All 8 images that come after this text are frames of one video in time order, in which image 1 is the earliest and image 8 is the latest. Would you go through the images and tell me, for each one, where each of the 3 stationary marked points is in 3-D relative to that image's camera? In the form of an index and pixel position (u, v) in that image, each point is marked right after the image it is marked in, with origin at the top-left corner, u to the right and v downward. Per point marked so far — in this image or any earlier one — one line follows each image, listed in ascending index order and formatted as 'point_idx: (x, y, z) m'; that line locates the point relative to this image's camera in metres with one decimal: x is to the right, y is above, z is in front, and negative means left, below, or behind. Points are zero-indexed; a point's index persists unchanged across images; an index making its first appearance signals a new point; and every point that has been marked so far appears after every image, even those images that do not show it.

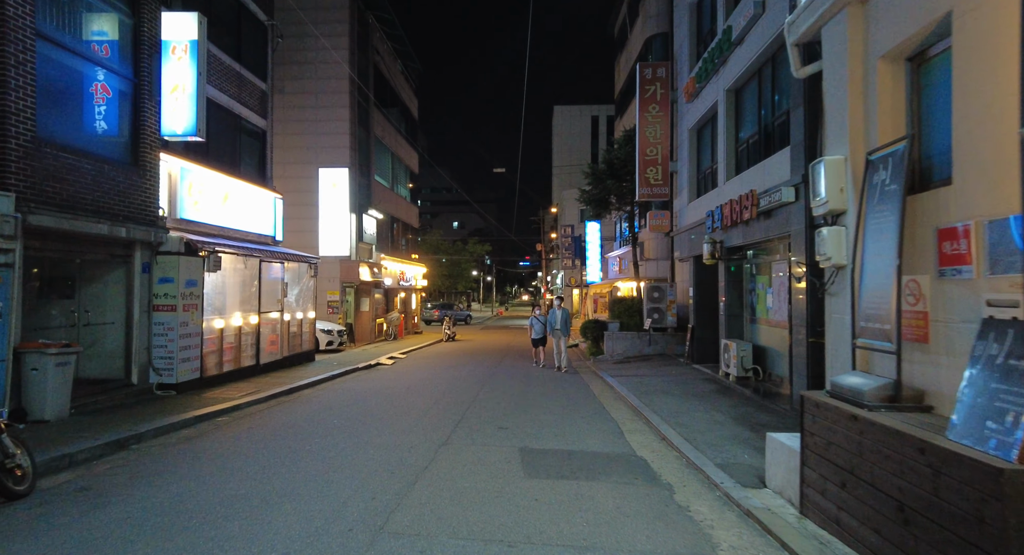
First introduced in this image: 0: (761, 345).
0: (+4.8, -1.3, +12.0) m
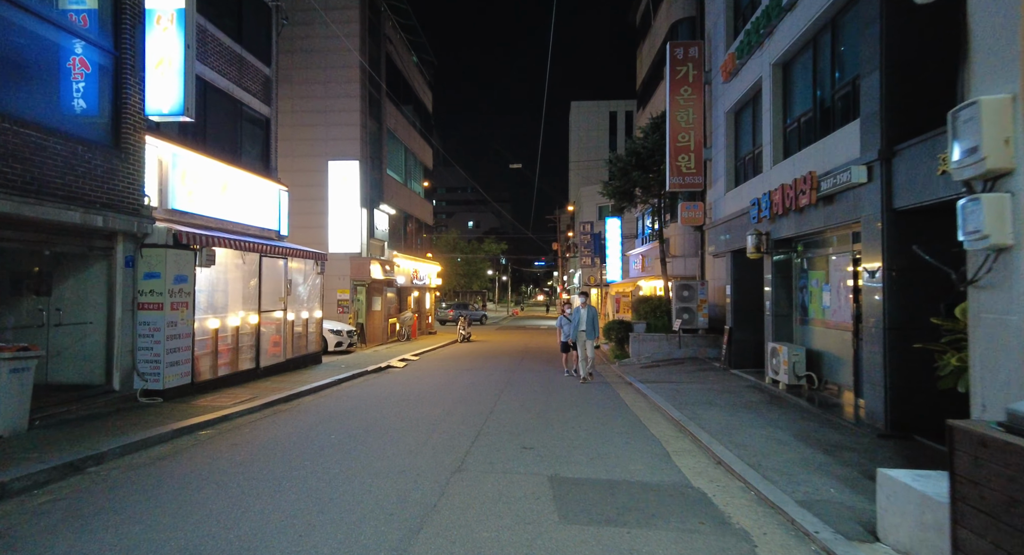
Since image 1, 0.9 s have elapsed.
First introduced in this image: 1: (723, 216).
0: (+5.2, -1.2, +10.6) m
1: (+5.4, +1.6, +15.3) m
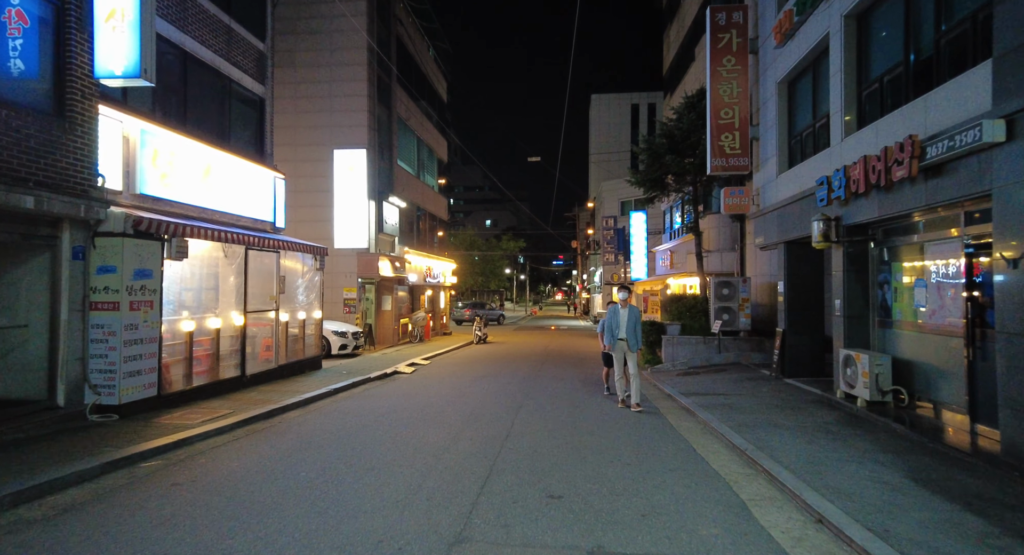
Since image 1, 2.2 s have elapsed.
0: (+5.5, -1.1, +8.7) m
1: (+5.8, +1.7, +13.4) m
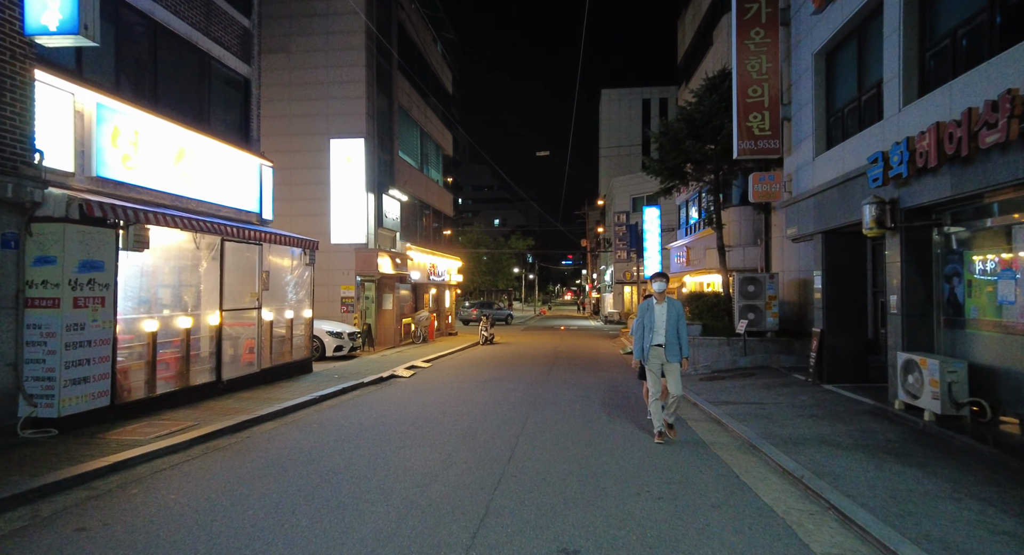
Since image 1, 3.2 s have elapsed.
0: (+5.6, -1.0, +7.4) m
1: (+5.9, +1.8, +12.0) m
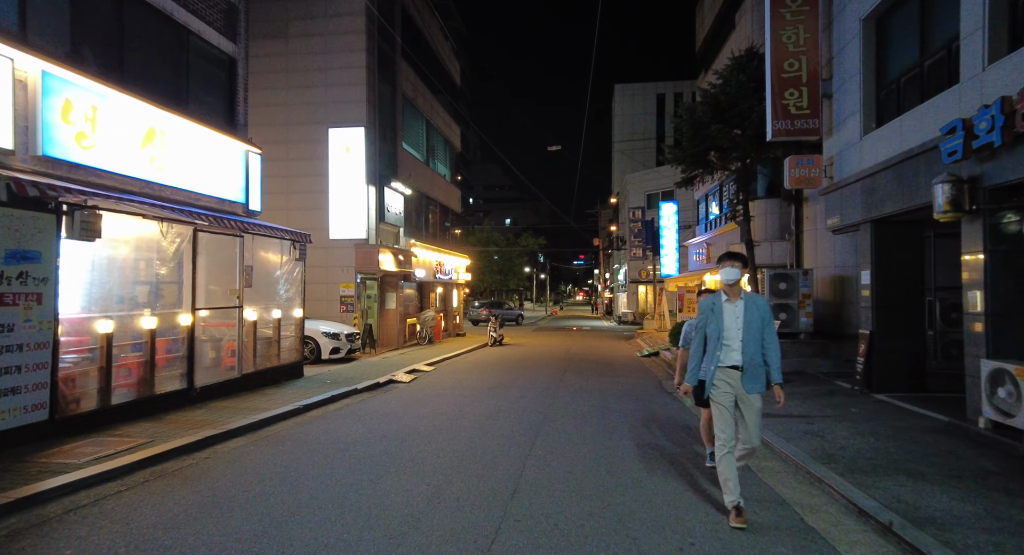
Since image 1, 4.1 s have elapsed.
0: (+5.6, -0.9, +6.0) m
1: (+6.1, +1.9, +10.6) m
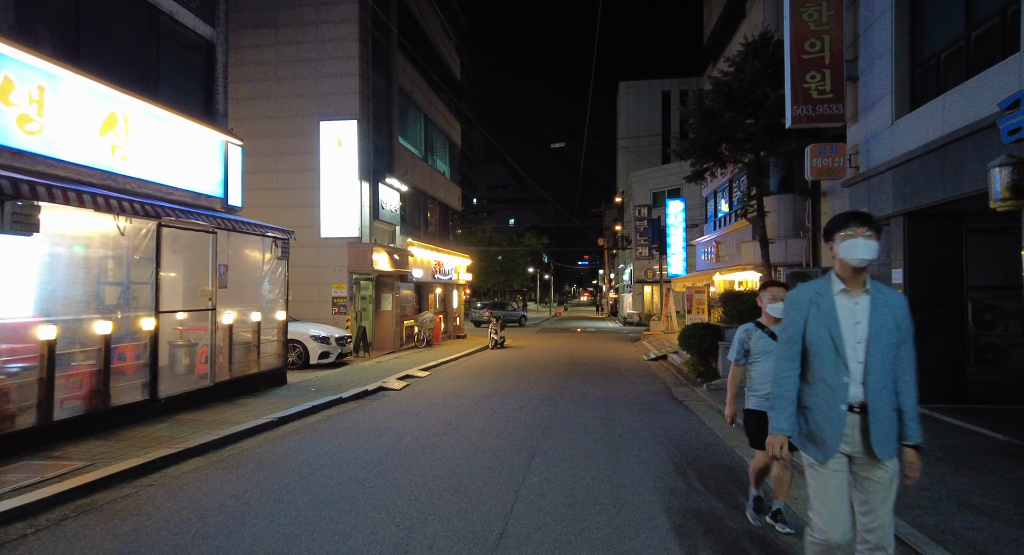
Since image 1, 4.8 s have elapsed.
0: (+5.5, -0.9, +5.0) m
1: (+6.0, +1.9, +9.7) m
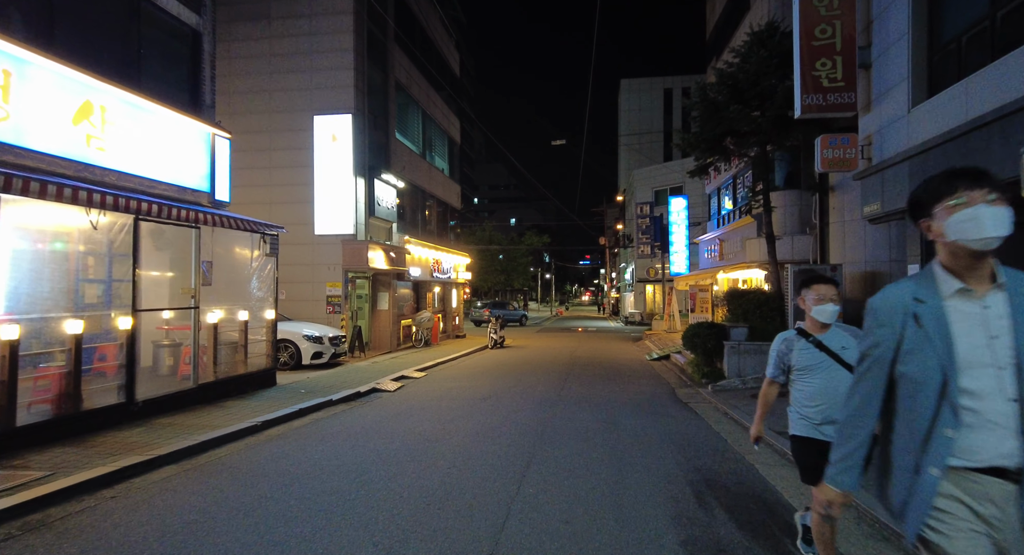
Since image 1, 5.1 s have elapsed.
0: (+5.5, -0.9, +4.5) m
1: (+6.0, +2.0, +9.2) m
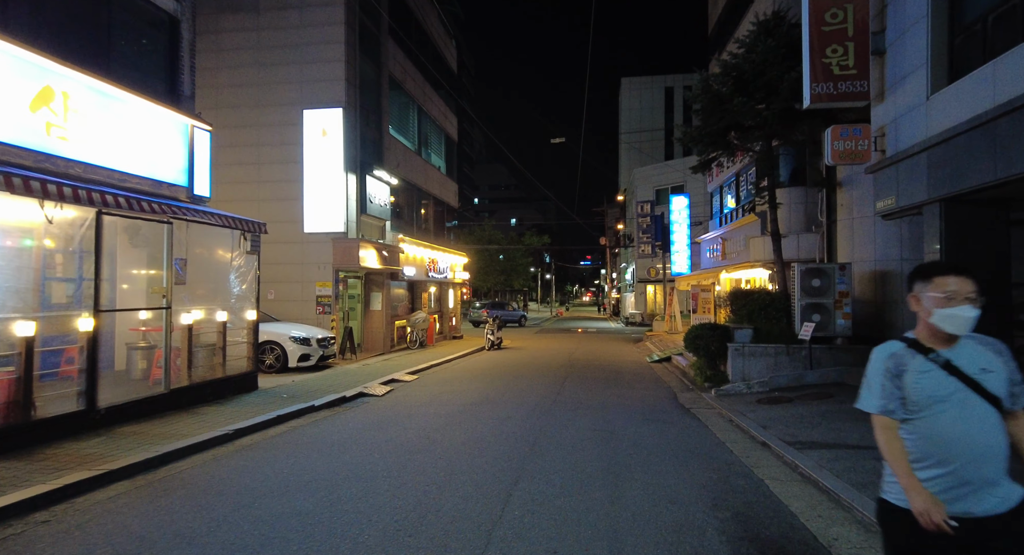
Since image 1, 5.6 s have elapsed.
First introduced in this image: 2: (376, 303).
0: (+5.3, -0.8, +3.9) m
1: (+5.8, +2.0, +8.6) m
2: (-4.2, -0.8, +18.8) m
